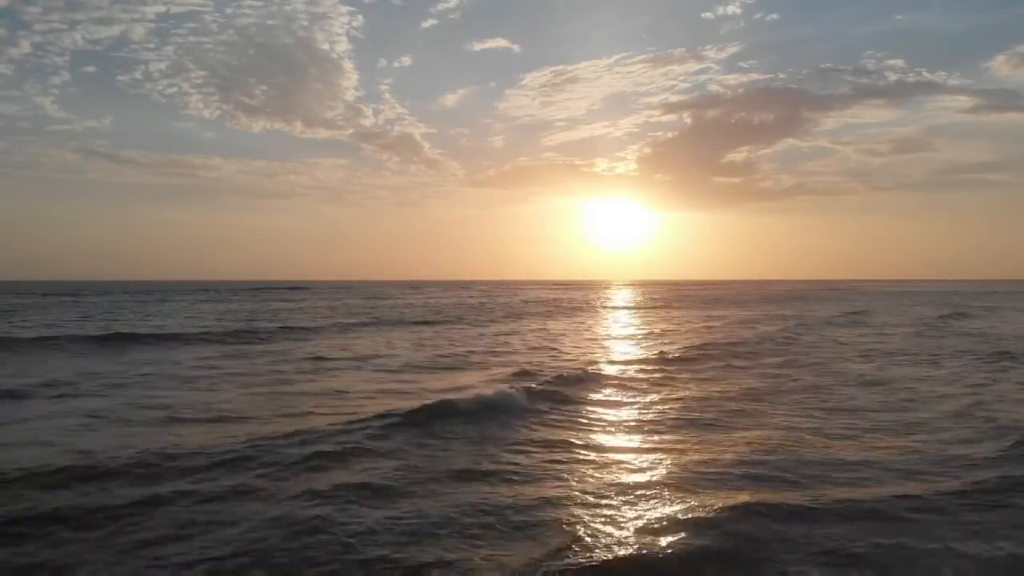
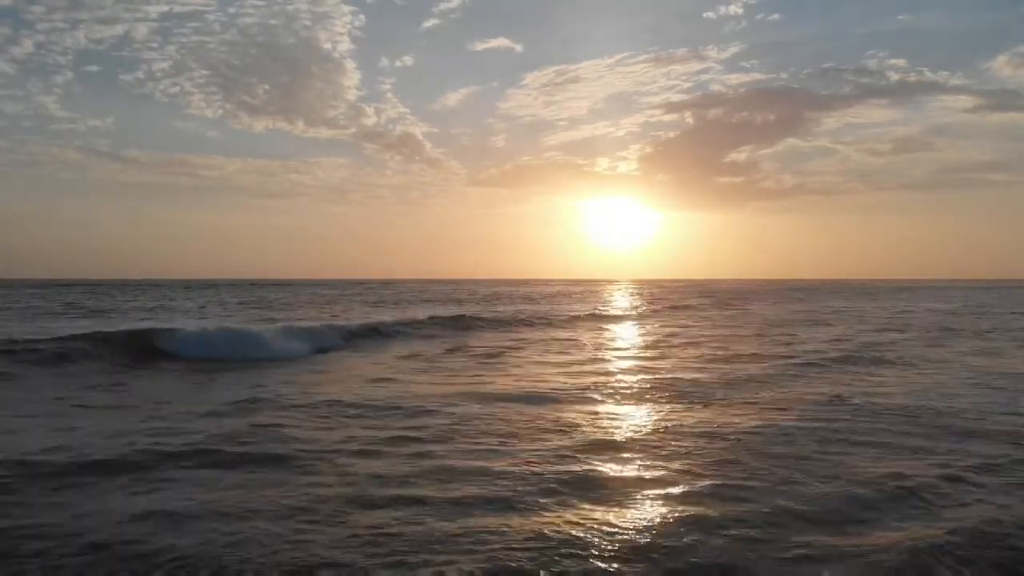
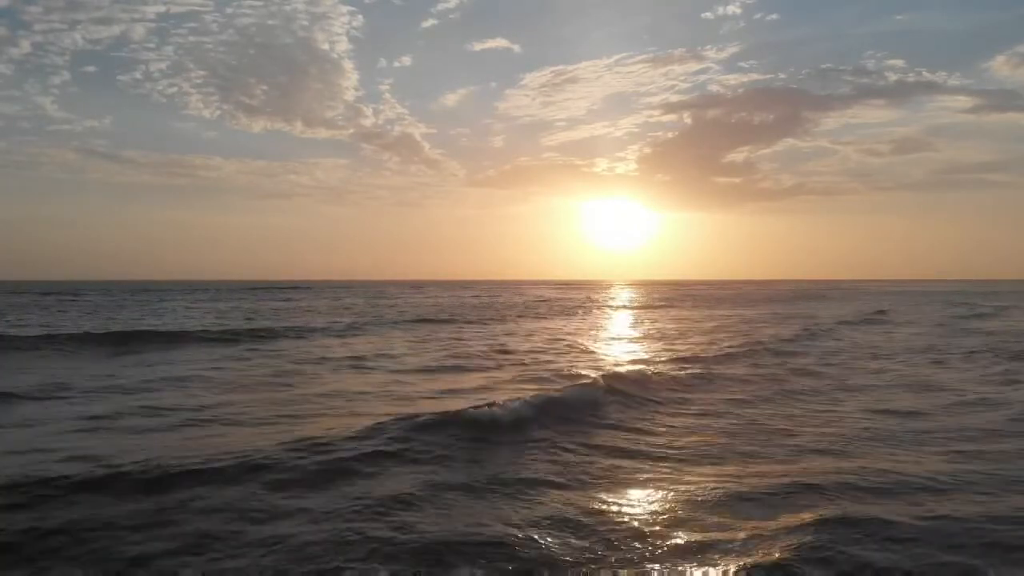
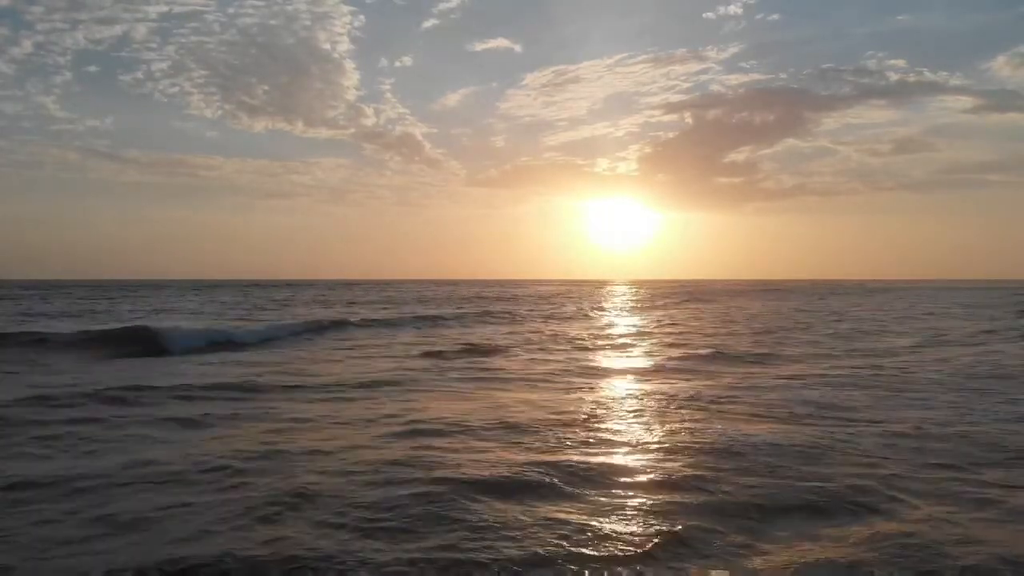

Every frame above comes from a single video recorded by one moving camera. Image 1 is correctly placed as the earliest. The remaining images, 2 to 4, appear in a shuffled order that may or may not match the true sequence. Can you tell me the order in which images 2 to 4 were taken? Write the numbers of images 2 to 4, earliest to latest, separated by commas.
3, 4, 2
